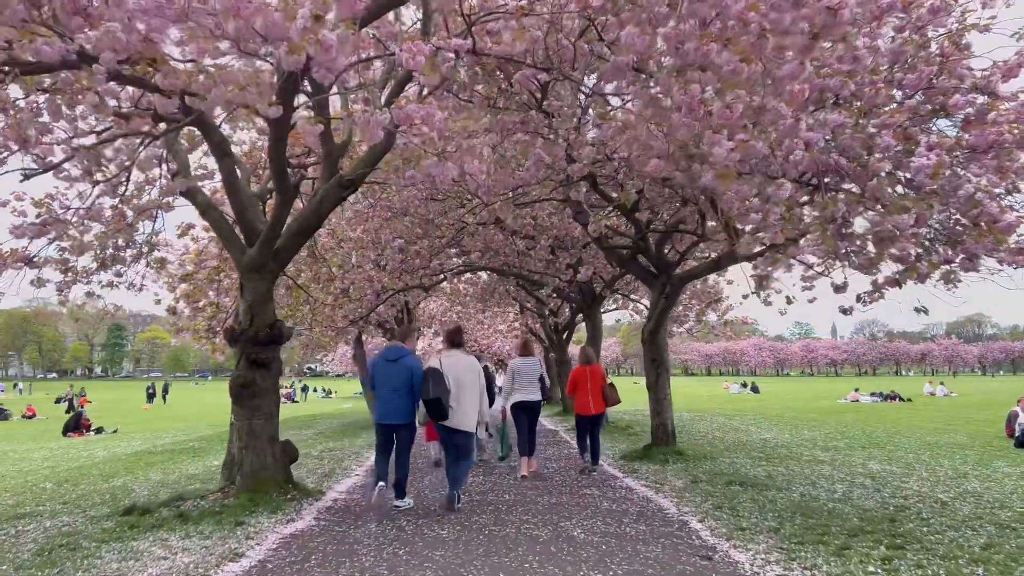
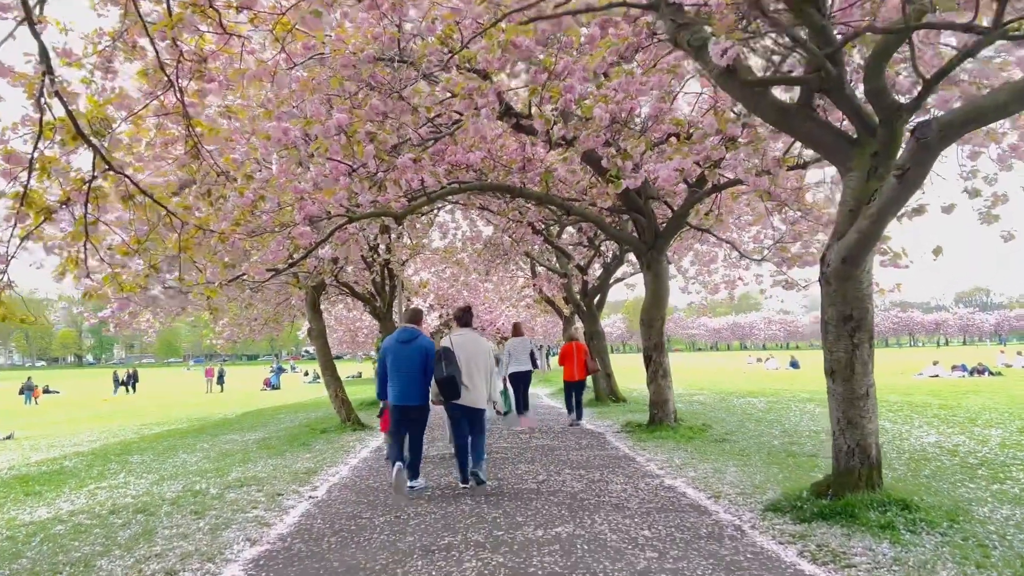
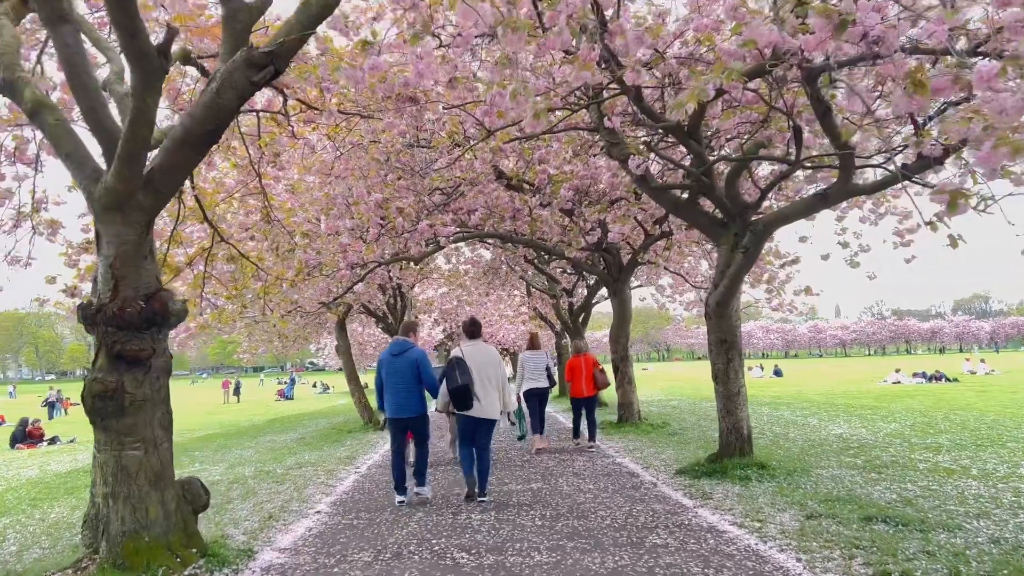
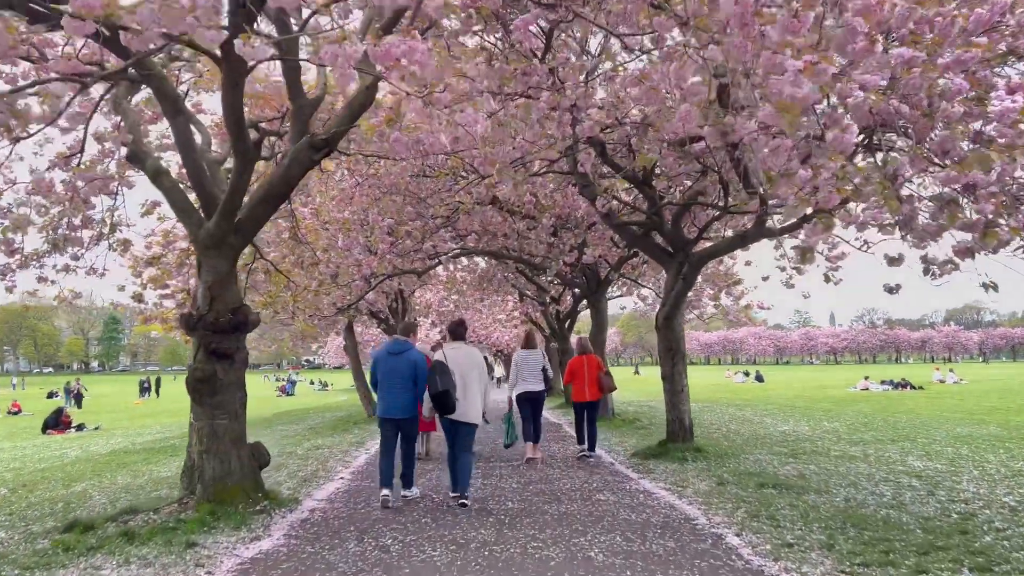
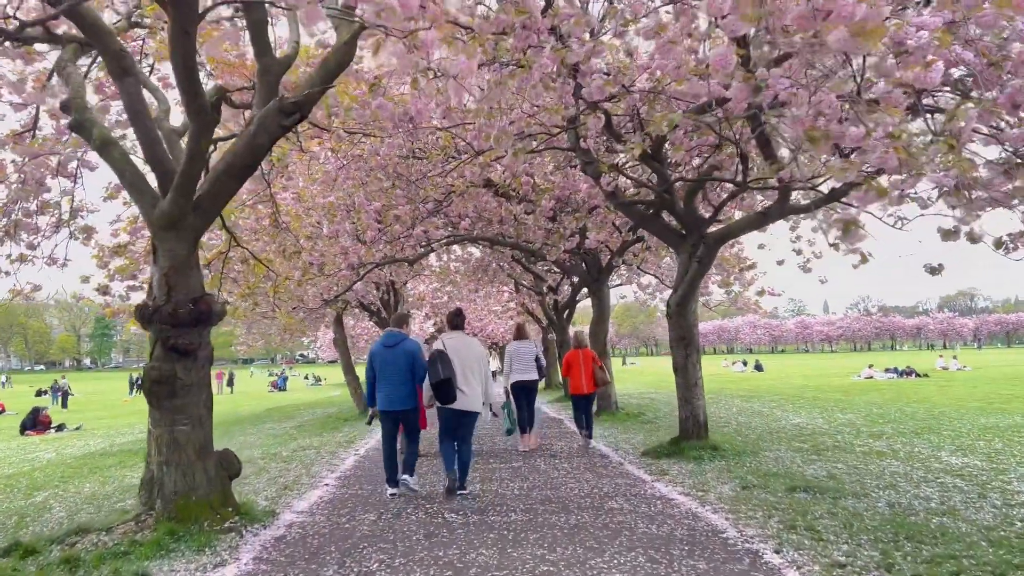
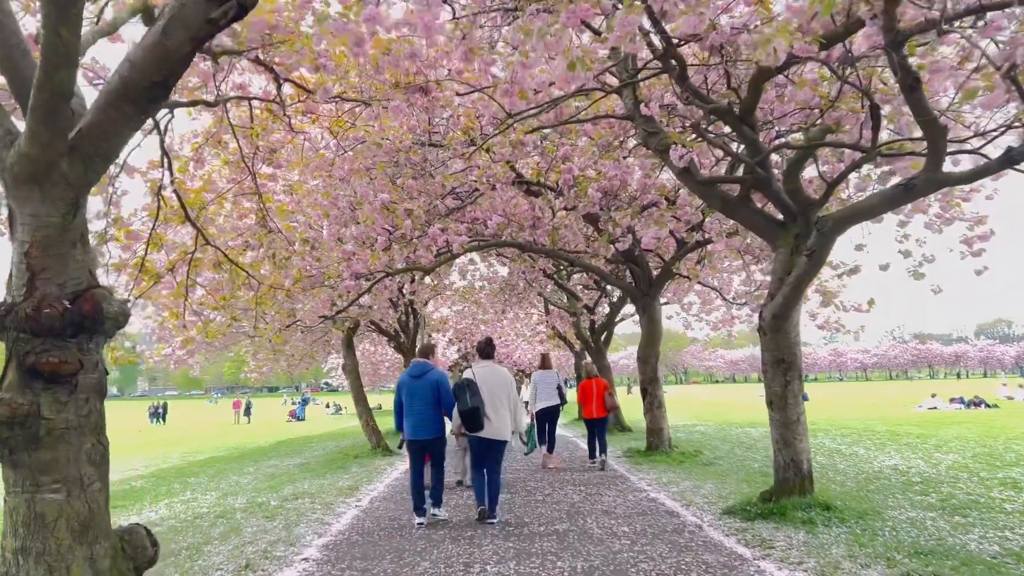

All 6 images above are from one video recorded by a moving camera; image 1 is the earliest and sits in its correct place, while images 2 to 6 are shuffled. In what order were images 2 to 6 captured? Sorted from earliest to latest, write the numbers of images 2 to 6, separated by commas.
4, 5, 3, 6, 2
